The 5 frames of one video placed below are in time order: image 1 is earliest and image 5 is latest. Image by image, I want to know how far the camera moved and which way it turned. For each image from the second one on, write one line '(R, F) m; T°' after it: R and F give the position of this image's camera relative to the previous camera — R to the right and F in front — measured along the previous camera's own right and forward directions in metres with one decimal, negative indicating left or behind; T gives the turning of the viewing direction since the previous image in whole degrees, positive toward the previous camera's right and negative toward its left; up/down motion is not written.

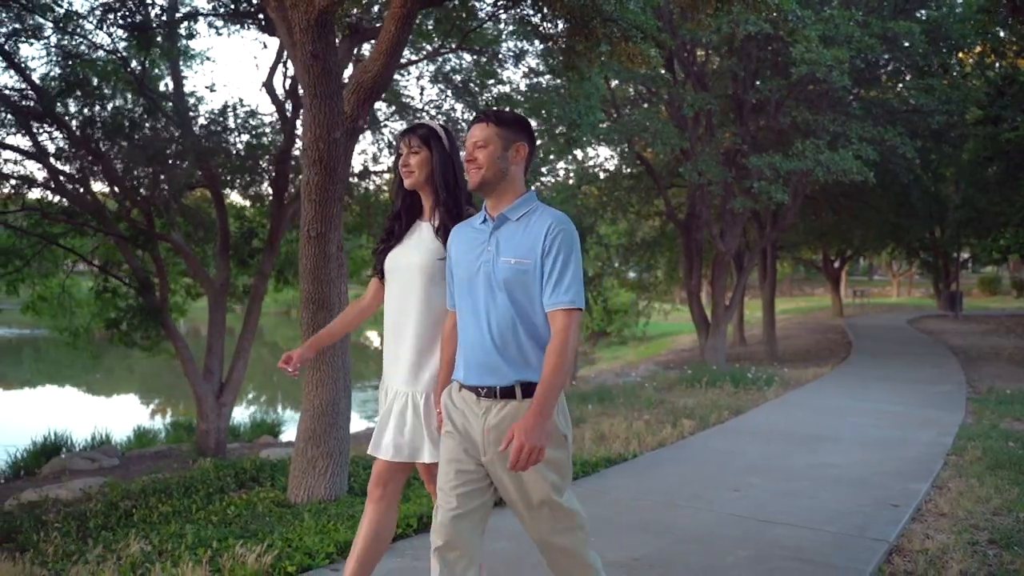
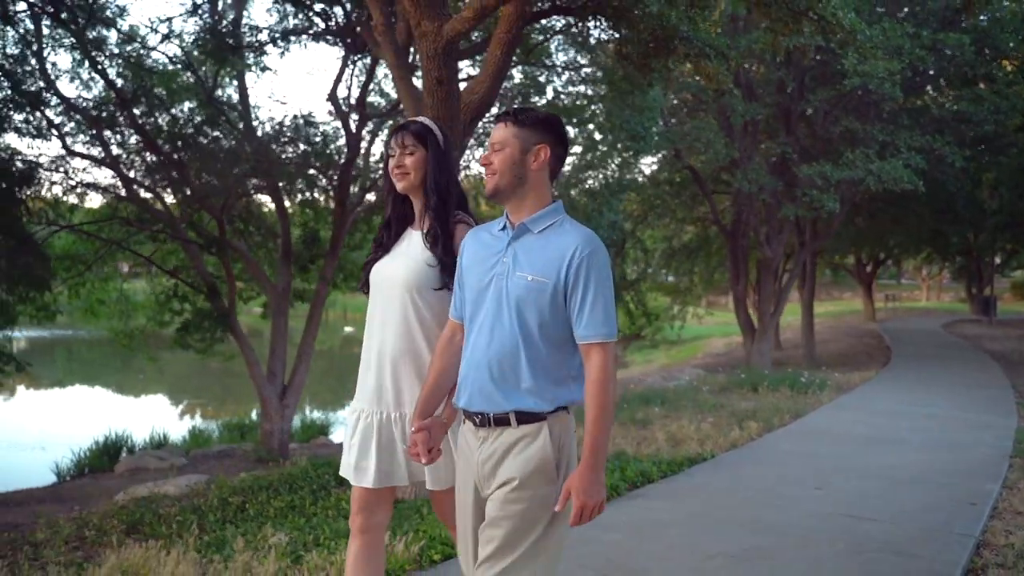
(-0.4, -0.4) m; -1°
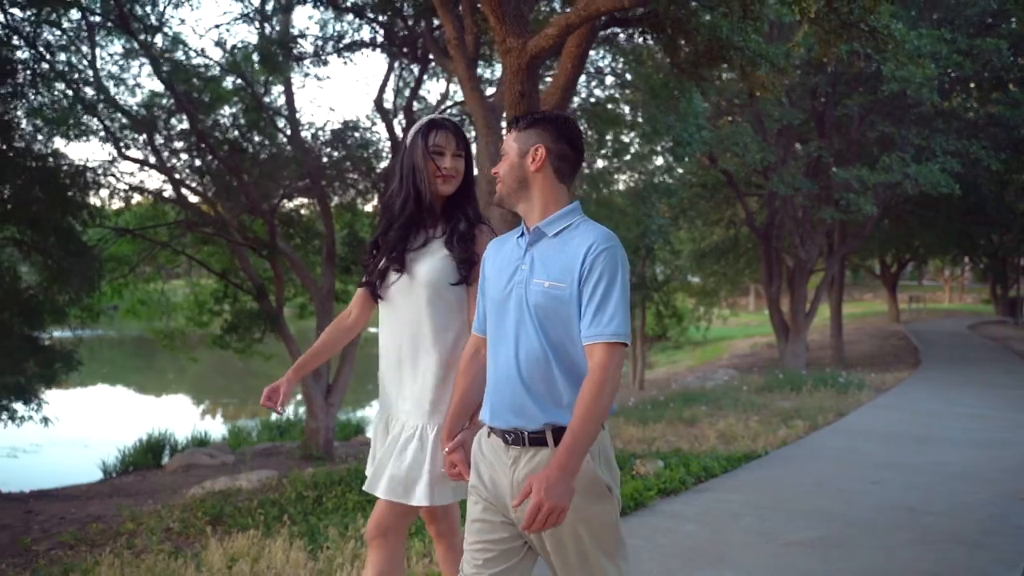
(-0.3, -0.3) m; -1°
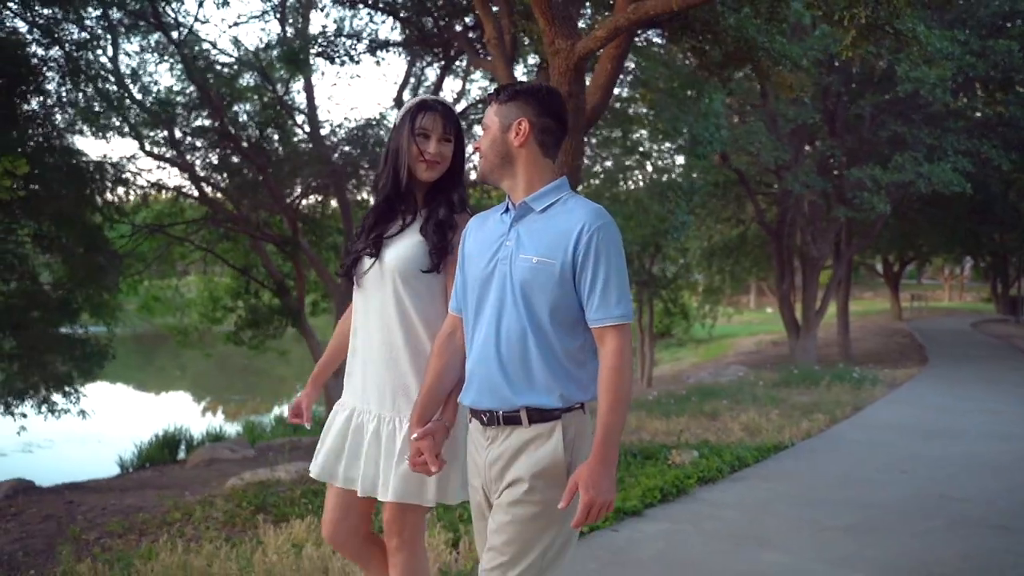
(-0.3, -0.2) m; 0°
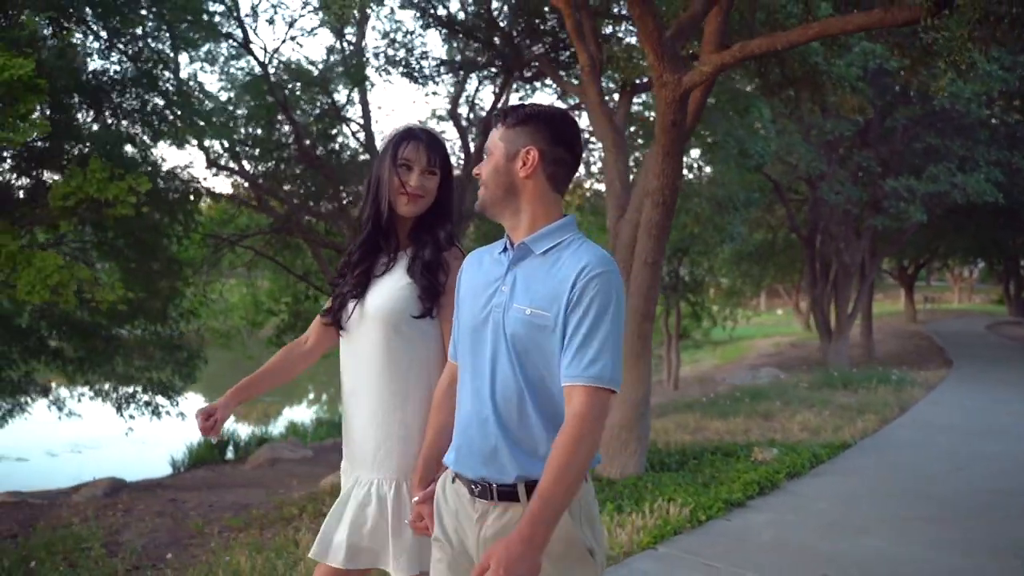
(-0.6, -0.5) m; 0°
